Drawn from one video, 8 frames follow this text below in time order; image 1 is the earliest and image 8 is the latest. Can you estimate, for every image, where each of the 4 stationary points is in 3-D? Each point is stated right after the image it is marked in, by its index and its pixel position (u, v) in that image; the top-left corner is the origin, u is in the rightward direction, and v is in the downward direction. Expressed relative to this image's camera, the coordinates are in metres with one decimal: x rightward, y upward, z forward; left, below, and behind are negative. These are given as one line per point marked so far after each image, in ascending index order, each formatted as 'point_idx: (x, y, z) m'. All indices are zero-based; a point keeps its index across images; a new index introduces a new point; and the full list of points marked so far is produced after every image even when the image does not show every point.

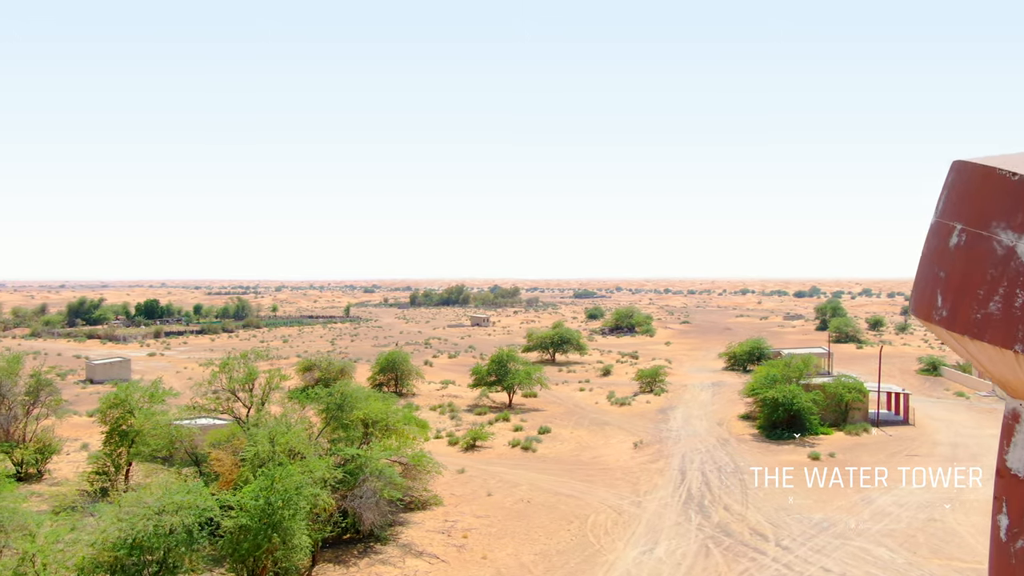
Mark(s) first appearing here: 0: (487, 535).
0: (-0.7, -7.2, +18.9) m
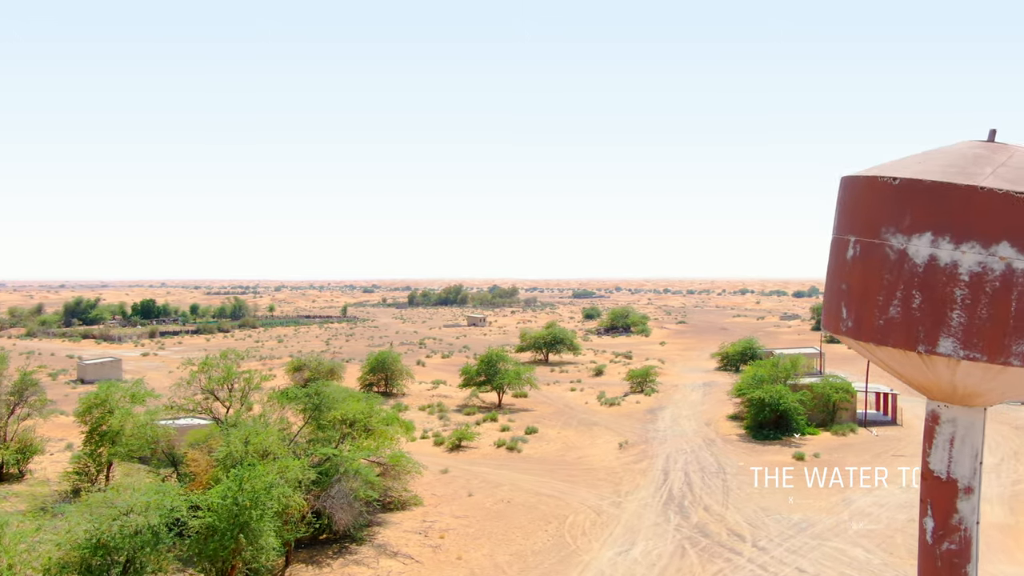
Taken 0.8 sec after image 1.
0: (-1.4, -7.2, +18.9) m
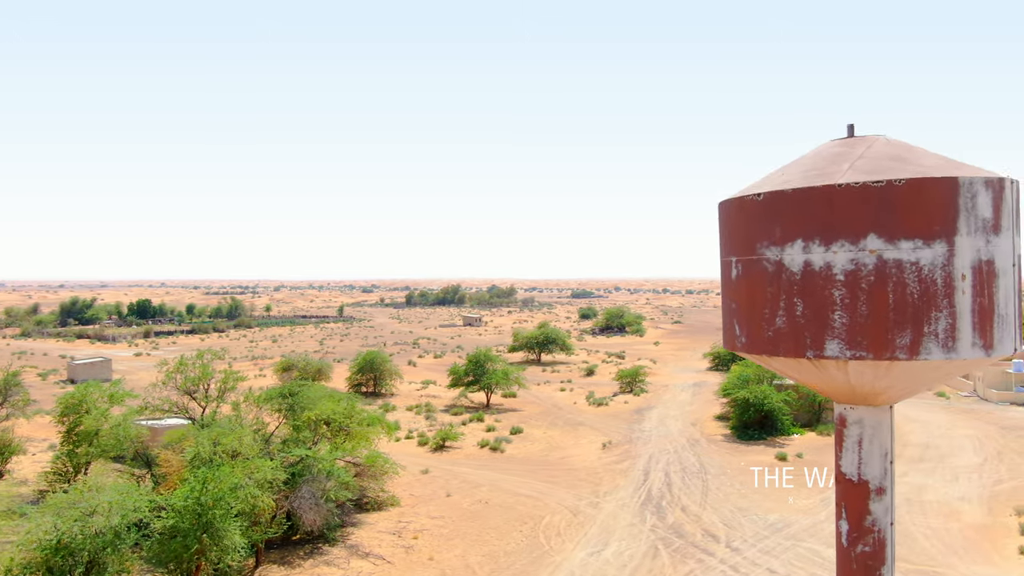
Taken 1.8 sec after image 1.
0: (-2.2, -7.2, +18.9) m
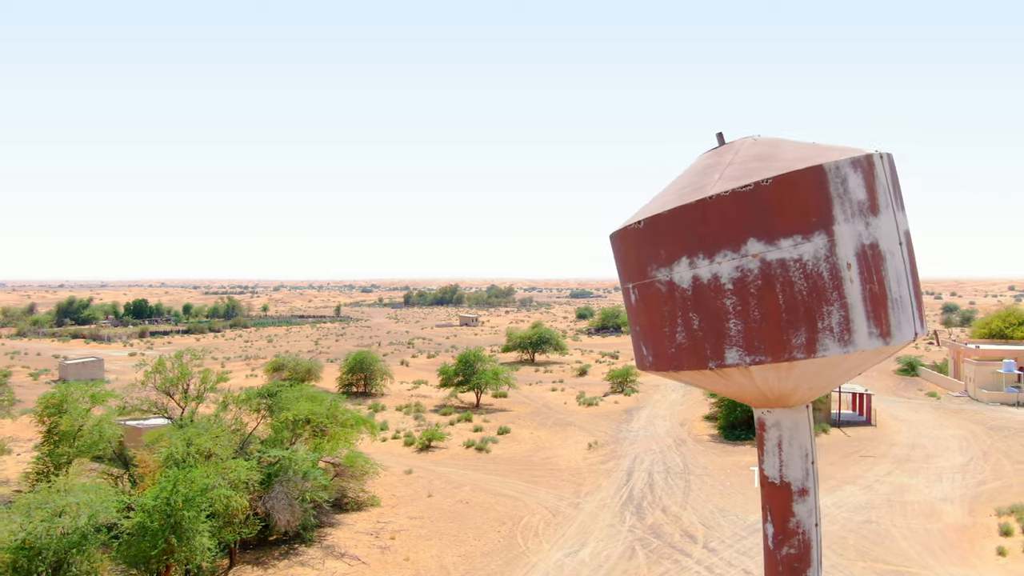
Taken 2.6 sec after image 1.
0: (-2.8, -7.2, +18.9) m
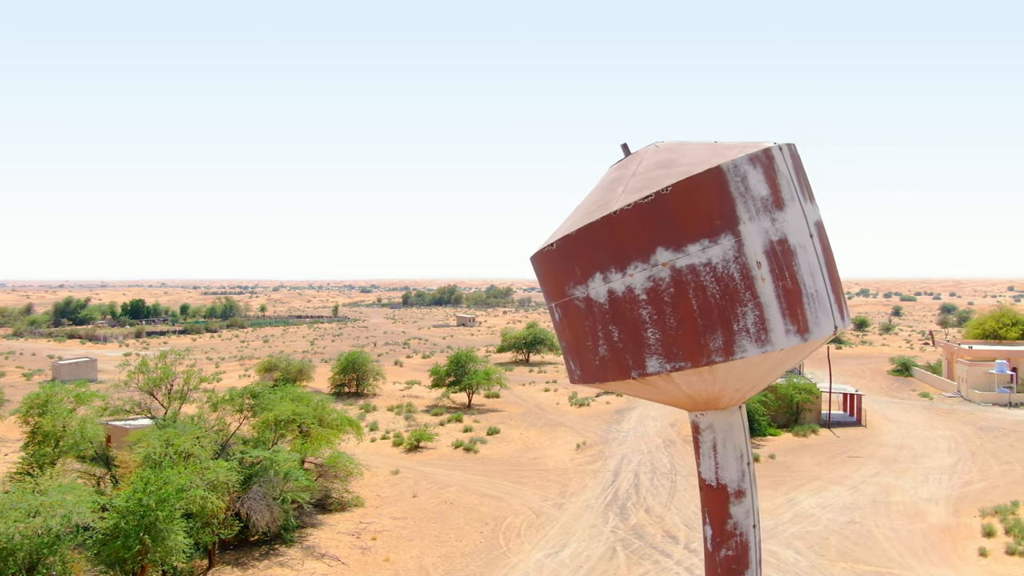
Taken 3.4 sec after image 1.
0: (-3.3, -7.2, +18.9) m
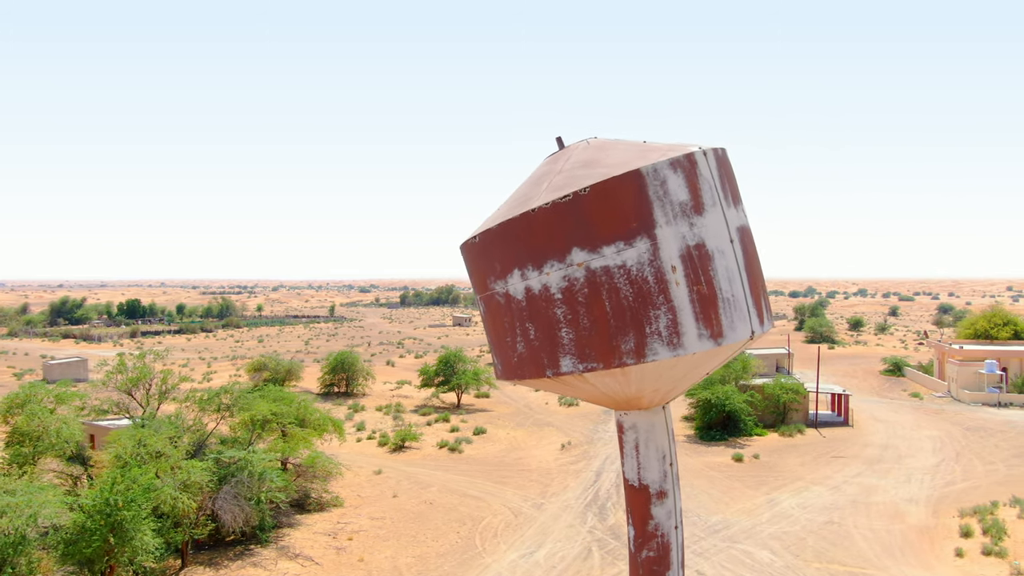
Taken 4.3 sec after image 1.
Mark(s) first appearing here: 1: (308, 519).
0: (-4.0, -7.2, +18.8) m
1: (-6.2, -7.0, +19.9) m
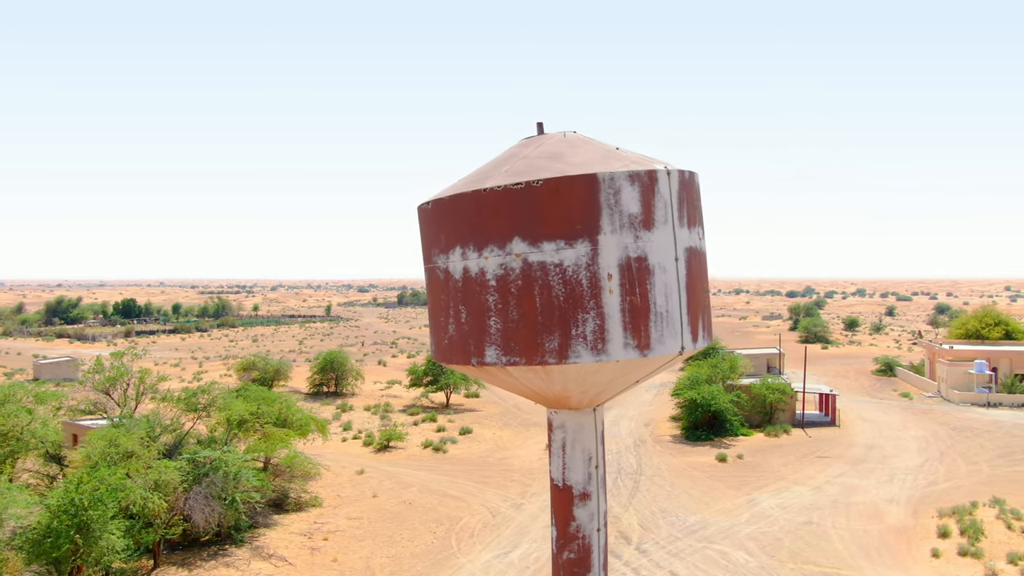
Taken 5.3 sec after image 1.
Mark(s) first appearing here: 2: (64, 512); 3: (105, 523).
0: (-4.7, -7.2, +18.8) m
1: (-6.9, -7.0, +19.8) m
2: (-9.3, -4.7, +13.7) m
3: (-8.6, -5.0, +14.0) m
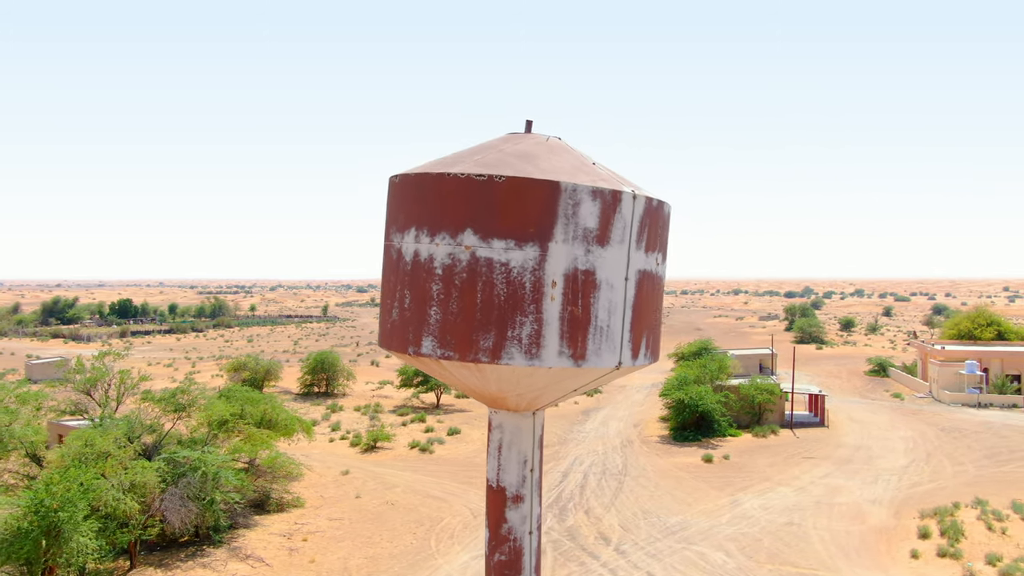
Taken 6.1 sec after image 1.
0: (-5.3, -7.2, +18.8) m
1: (-7.5, -7.0, +19.8) m
2: (-9.9, -4.7, +13.7) m
3: (-9.2, -5.0, +13.9) m
